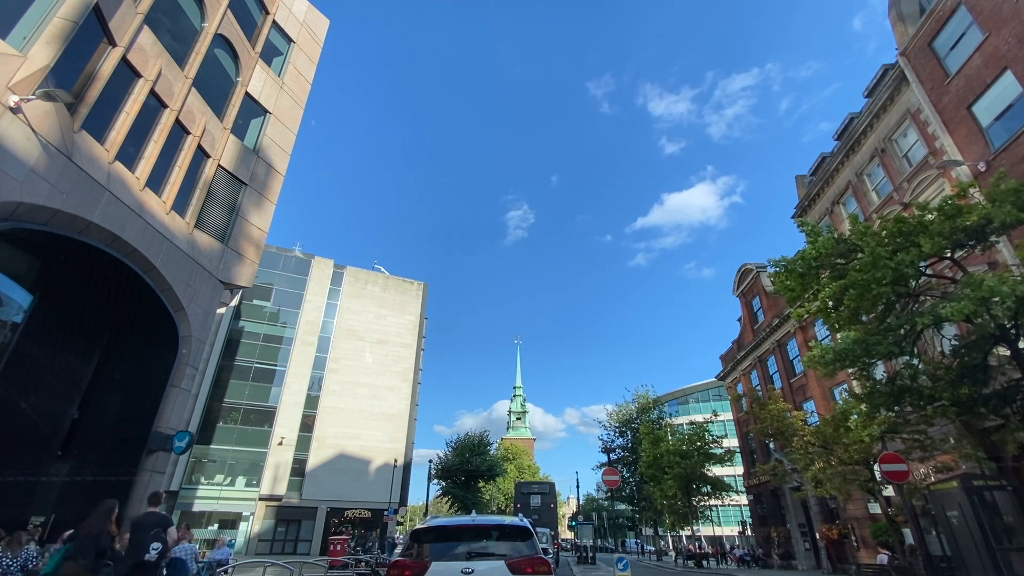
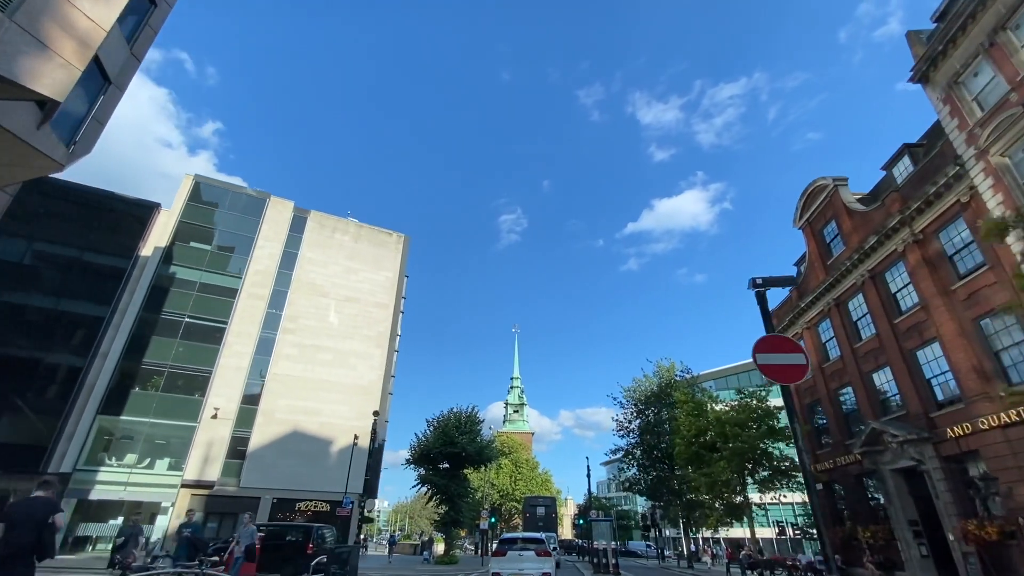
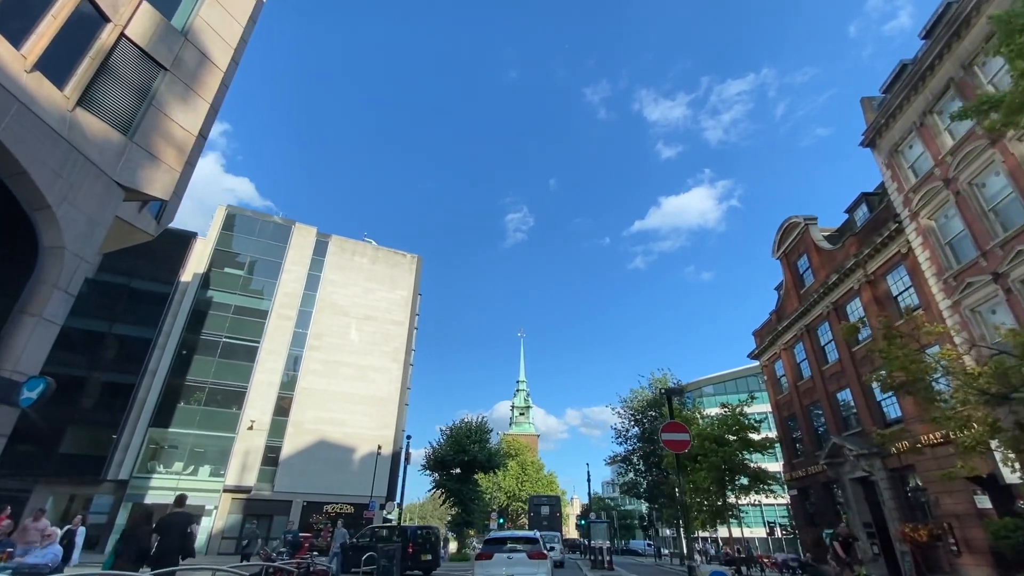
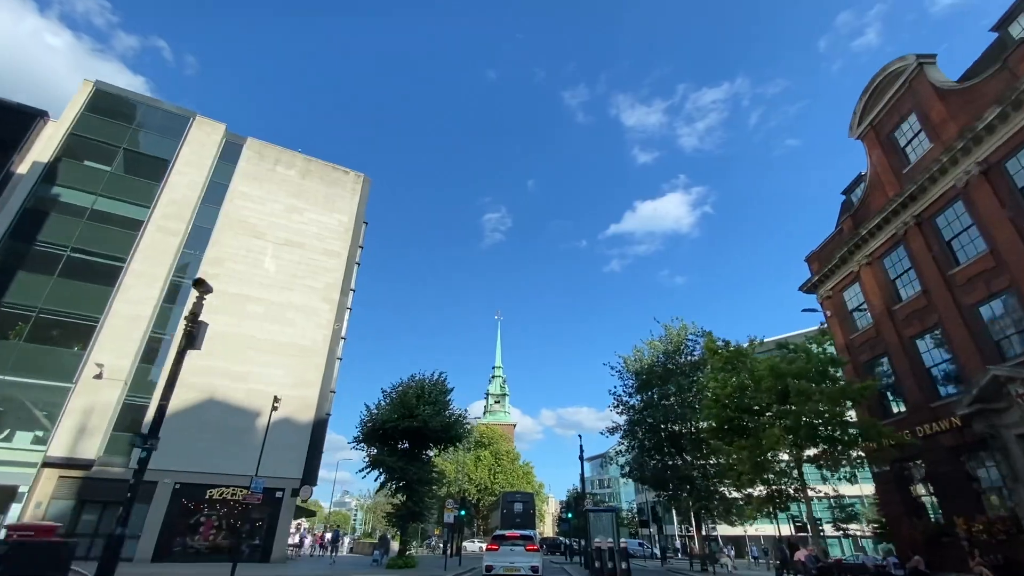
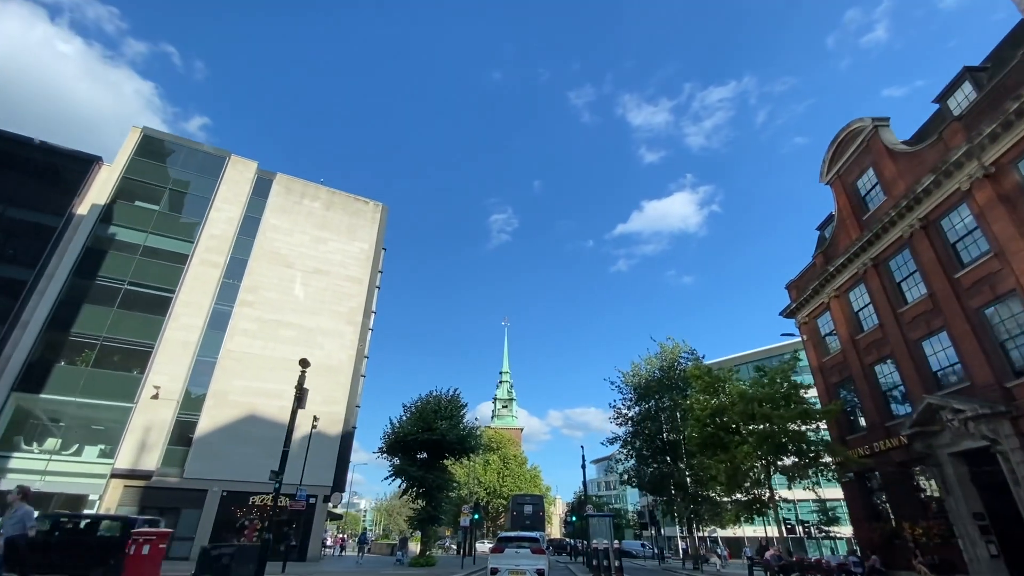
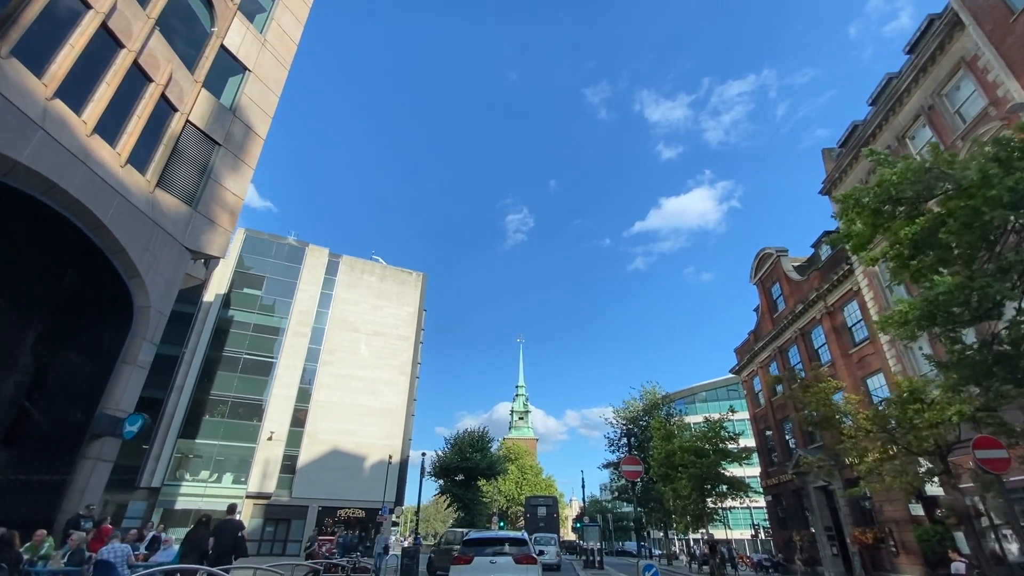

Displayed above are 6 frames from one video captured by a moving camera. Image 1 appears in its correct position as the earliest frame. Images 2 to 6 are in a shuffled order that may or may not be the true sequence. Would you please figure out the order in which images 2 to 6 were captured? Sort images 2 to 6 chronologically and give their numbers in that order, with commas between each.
6, 3, 2, 5, 4
